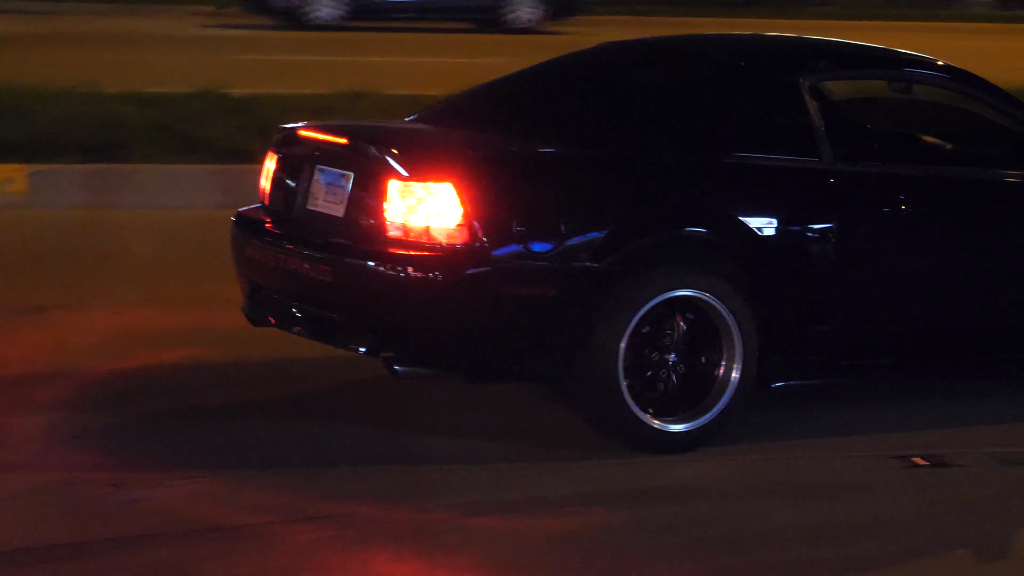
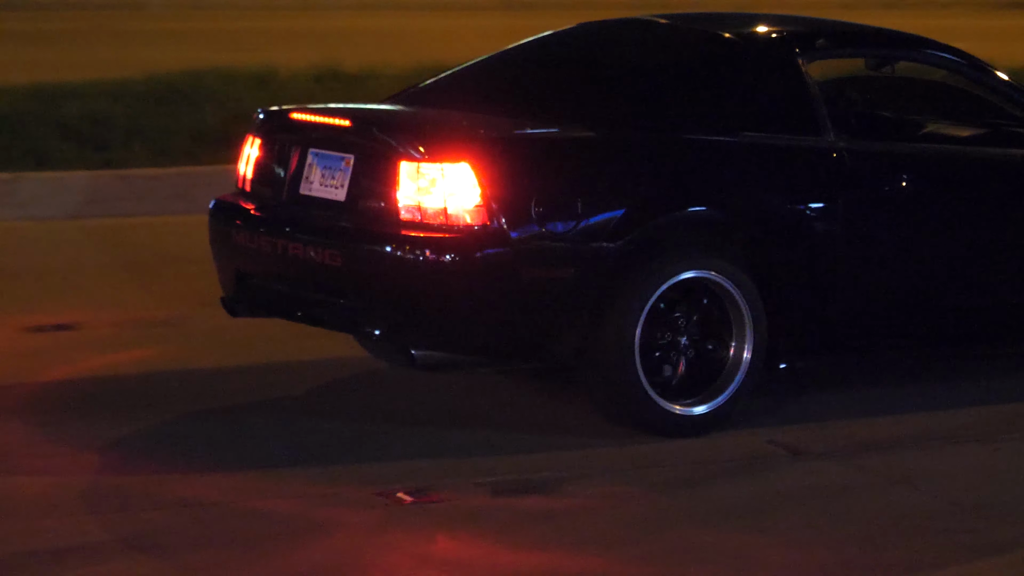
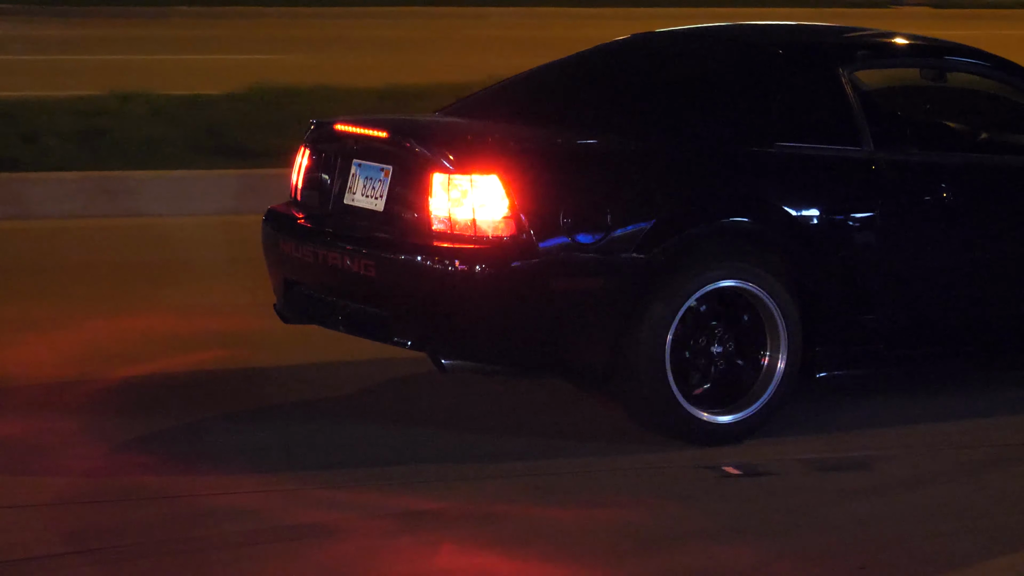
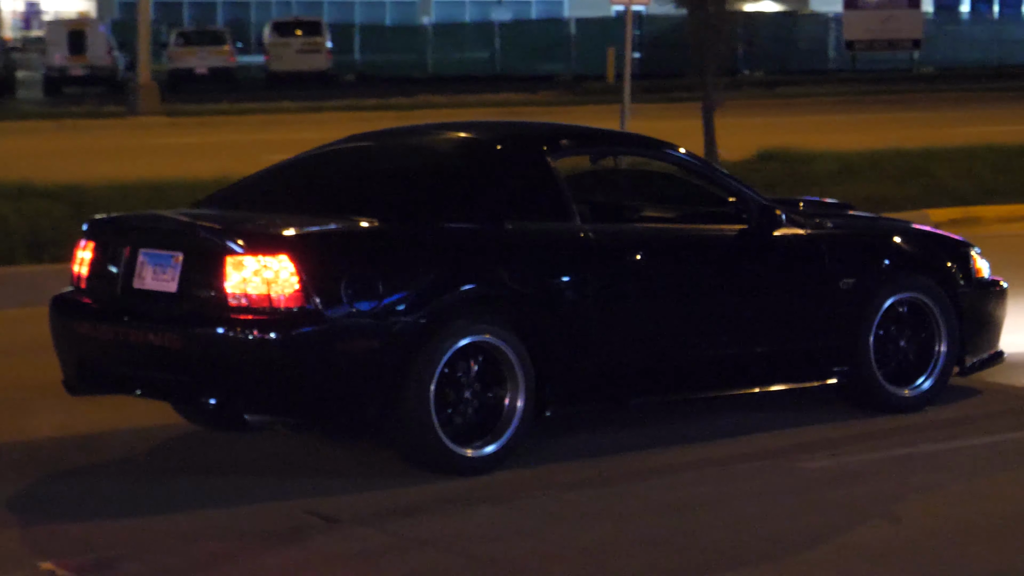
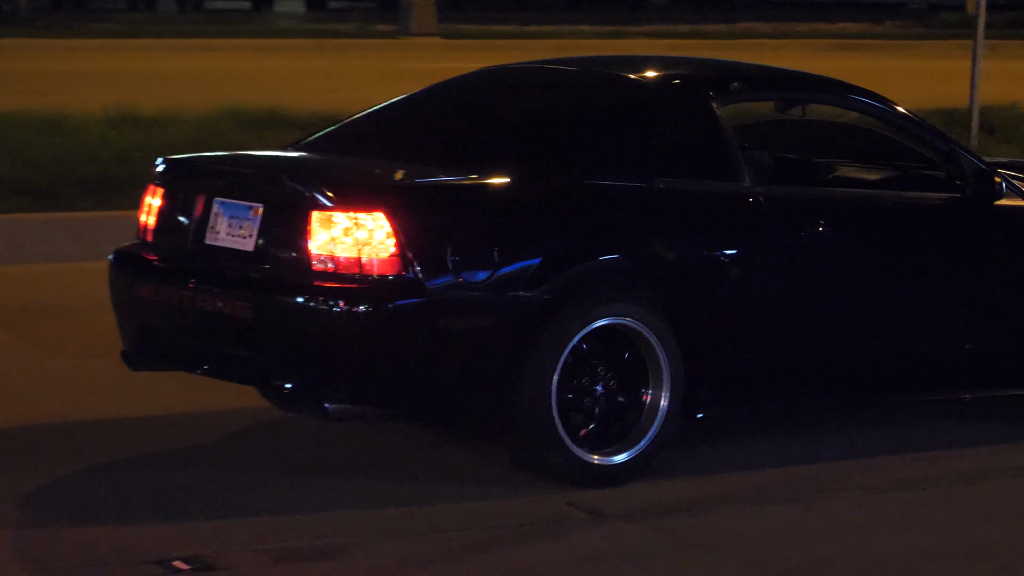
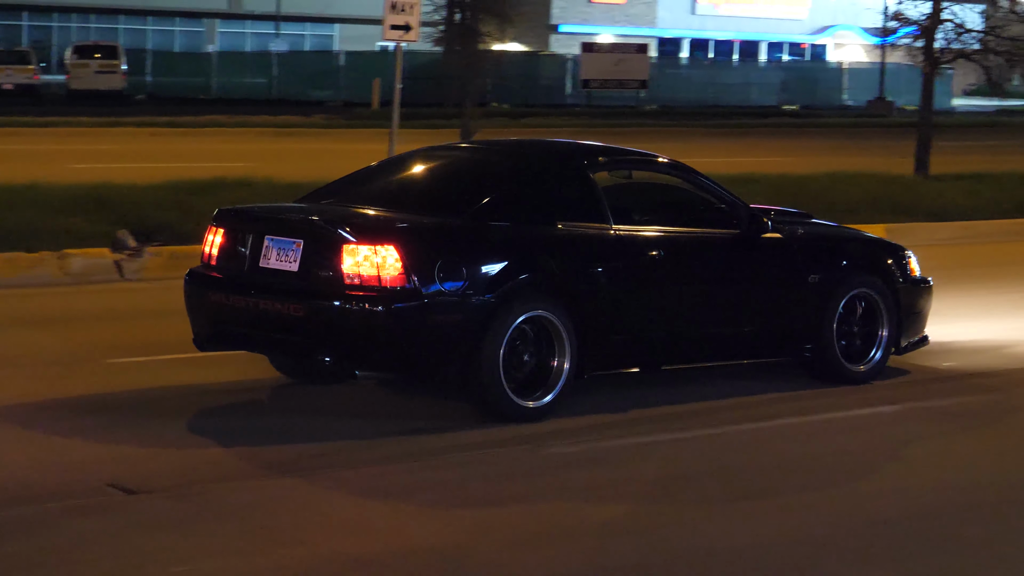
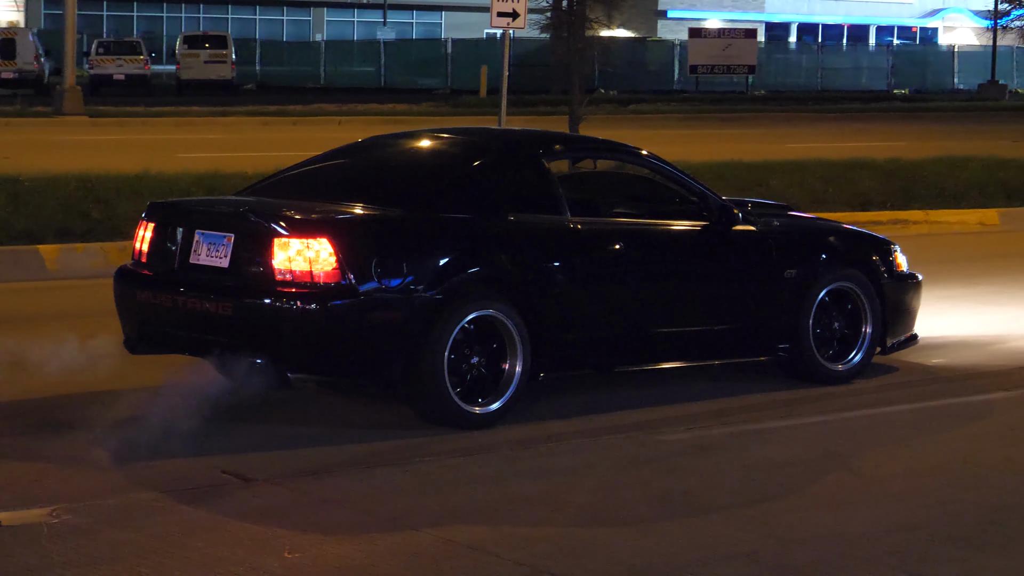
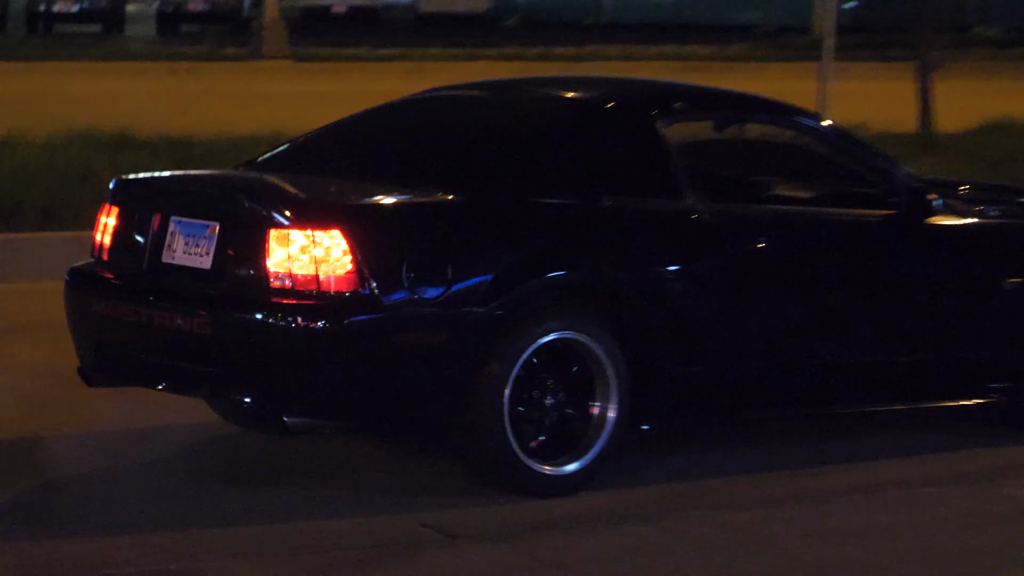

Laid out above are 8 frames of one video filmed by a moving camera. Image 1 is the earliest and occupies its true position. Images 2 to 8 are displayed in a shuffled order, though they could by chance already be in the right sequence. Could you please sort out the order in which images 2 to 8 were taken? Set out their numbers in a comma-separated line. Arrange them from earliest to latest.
3, 2, 5, 8, 4, 7, 6
